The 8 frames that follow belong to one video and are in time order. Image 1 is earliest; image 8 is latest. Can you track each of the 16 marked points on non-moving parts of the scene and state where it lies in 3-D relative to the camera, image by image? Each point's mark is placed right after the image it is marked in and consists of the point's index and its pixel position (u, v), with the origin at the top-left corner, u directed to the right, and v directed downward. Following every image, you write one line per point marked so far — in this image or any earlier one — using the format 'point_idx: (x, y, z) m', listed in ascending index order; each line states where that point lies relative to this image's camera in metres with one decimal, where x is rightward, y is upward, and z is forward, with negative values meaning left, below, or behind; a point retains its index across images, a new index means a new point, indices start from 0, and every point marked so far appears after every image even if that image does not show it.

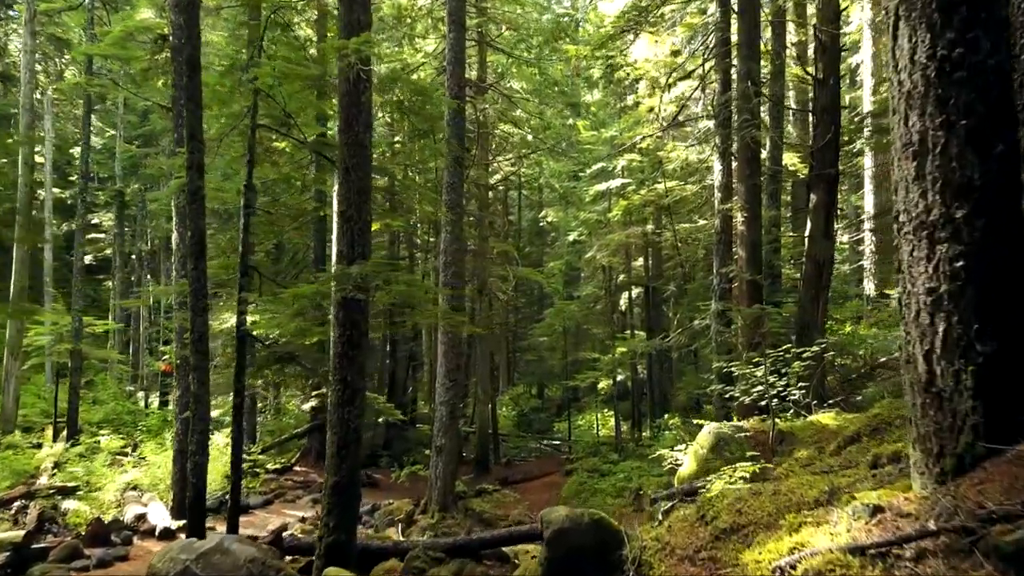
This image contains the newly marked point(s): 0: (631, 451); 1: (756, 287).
0: (+3.0, -4.1, +19.5) m
1: (+3.8, 0.0, +12.3) m
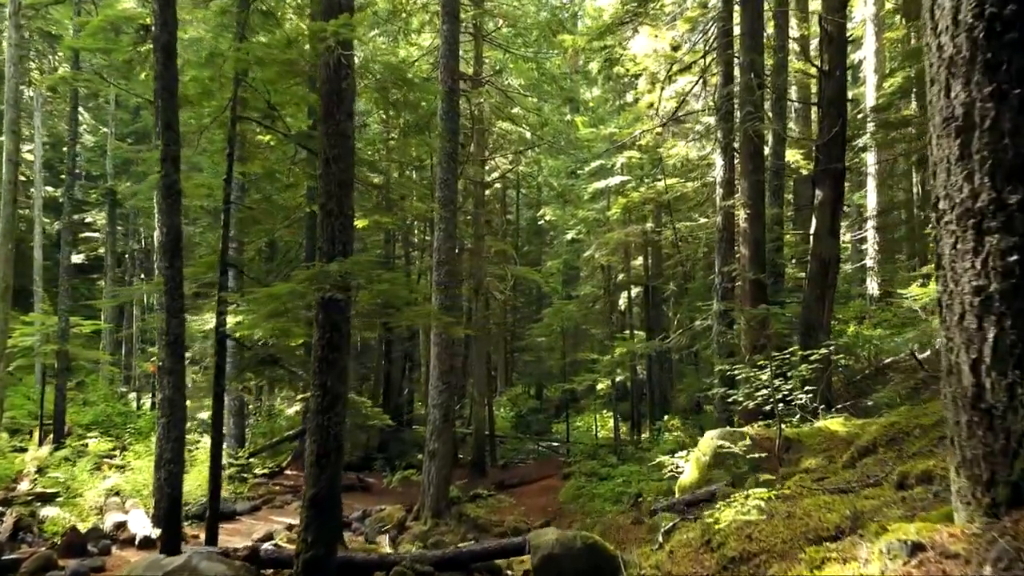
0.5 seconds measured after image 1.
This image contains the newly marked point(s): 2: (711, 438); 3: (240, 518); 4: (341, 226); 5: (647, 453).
0: (+2.9, -4.0, +19.1) m
1: (+3.7, 0.0, +11.8) m
2: (+2.1, -1.6, +8.3) m
3: (-4.5, -3.8, +13.0) m
4: (-1.5, +0.5, +6.9) m
5: (+3.1, -3.8, +18.0) m
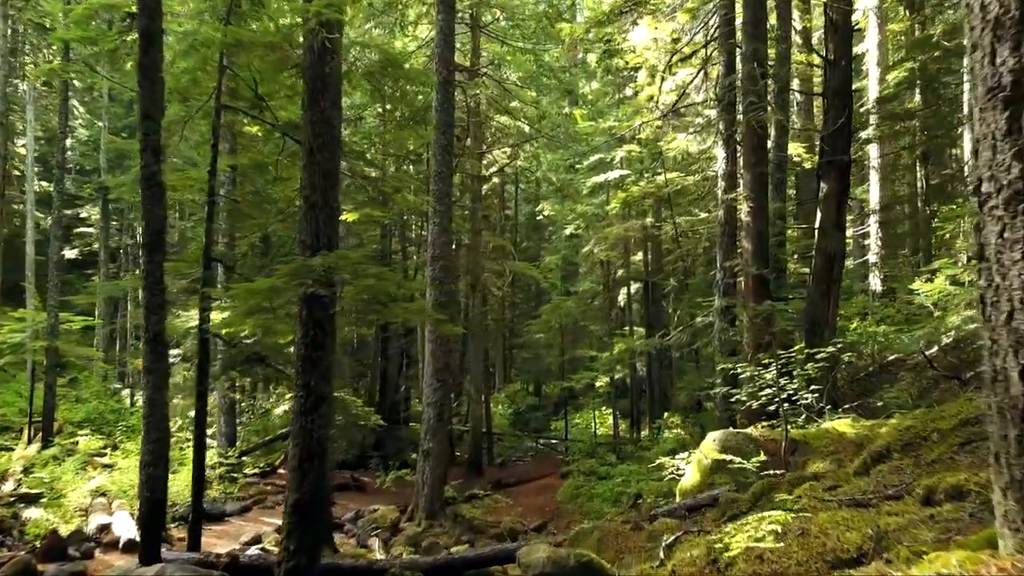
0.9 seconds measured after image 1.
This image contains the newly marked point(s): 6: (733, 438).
0: (+2.8, -3.9, +18.8) m
1: (+3.7, +0.1, +11.5) m
2: (+2.1, -1.6, +8.0) m
3: (-4.6, -3.8, +12.7) m
4: (-1.6, +0.6, +6.5) m
5: (+3.0, -3.7, +17.7) m
6: (+2.2, -1.5, +7.8) m
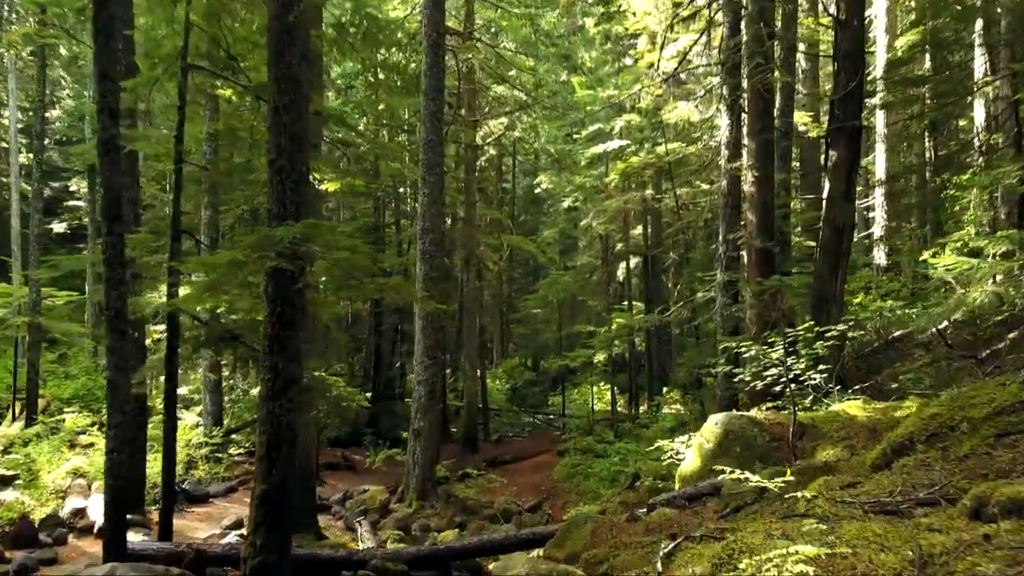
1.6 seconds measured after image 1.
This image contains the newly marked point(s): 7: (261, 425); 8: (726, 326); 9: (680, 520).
0: (+2.7, -3.3, +18.4) m
1: (+3.6, +0.4, +11.0) m
2: (+2.0, -1.3, +7.5) m
3: (-4.7, -3.3, +12.3) m
4: (-1.7, +0.8, +6.0) m
5: (+2.9, -3.1, +17.2) m
6: (+2.1, -1.3, +7.4) m
7: (-1.9, -1.0, +5.8) m
8: (+3.1, -0.6, +11.5) m
9: (+1.3, -1.8, +6.1) m
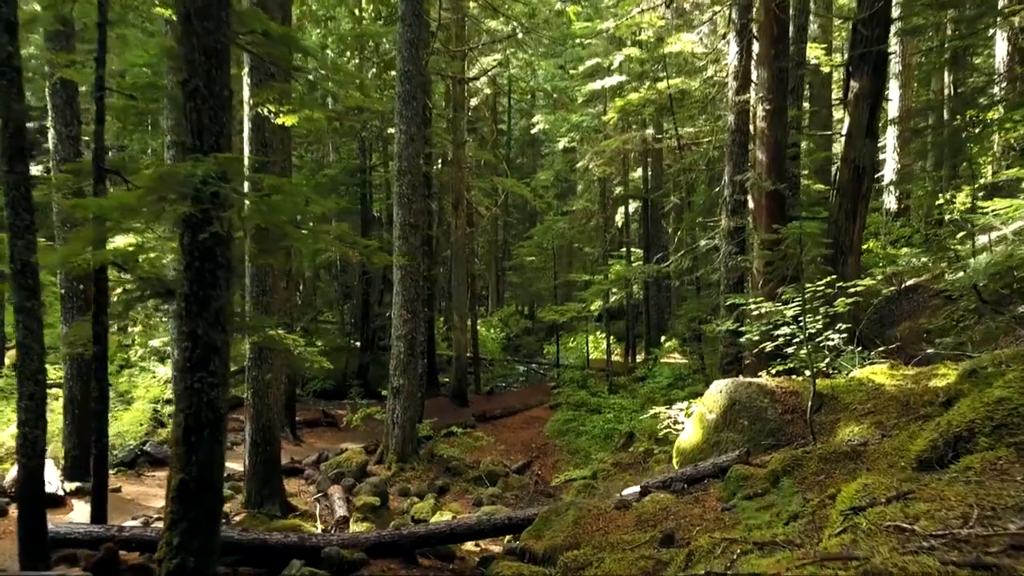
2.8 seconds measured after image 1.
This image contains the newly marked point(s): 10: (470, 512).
0: (+2.5, -2.1, +17.6) m
1: (+3.4, +1.1, +9.9) m
2: (+1.7, -0.9, +6.6) m
3: (-4.9, -2.6, +11.5) m
4: (-1.9, +1.1, +4.9) m
5: (+2.7, -2.0, +16.4) m
6: (+1.9, -0.8, +6.4) m
7: (-2.1, -0.7, +4.9) m
8: (+2.9, +0.2, +10.5) m
9: (+1.1, -1.5, +5.2) m
10: (-0.6, -3.0, +10.7) m
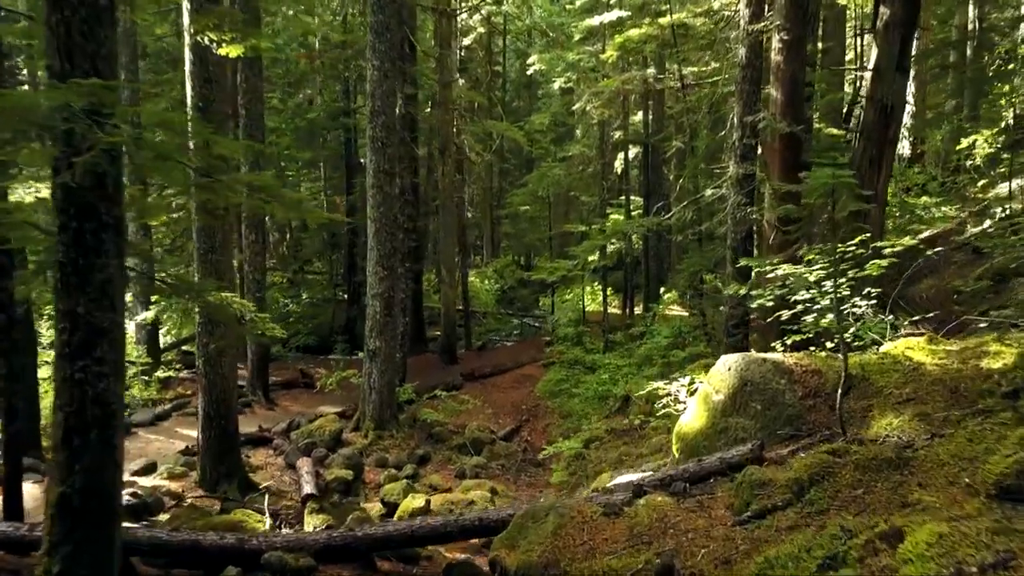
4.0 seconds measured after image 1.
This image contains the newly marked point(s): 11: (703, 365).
0: (+2.3, -1.1, +16.7) m
1: (+3.2, +1.6, +8.8) m
2: (+1.6, -0.6, +5.7) m
3: (-5.1, -2.0, +10.6) m
4: (-2.1, +1.3, +3.8) m
5: (+2.5, -1.1, +15.5) m
6: (+1.7, -0.6, +5.5) m
7: (-2.3, -0.5, +3.9) m
8: (+2.7, +0.7, +9.5) m
9: (+0.9, -1.3, +4.3) m
10: (-0.8, -2.5, +9.8) m
11: (+2.6, -1.1, +10.7) m
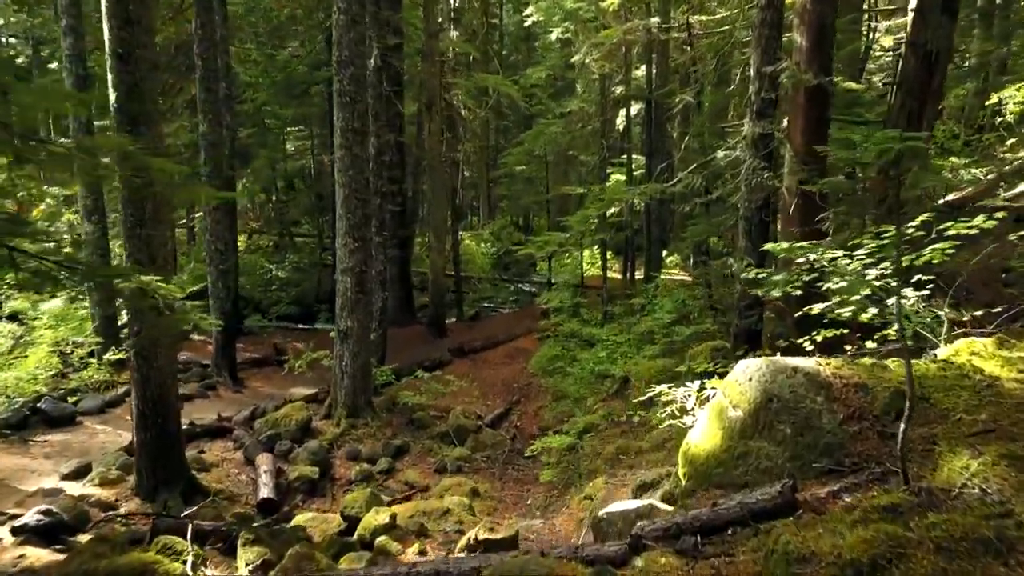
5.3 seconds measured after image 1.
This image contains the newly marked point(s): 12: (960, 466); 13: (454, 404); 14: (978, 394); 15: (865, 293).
0: (+2.1, -0.5, +15.6) m
1: (+3.0, +1.8, +7.6) m
2: (+1.4, -0.5, +4.6) m
3: (-5.3, -1.6, +9.6) m
4: (-2.2, +1.2, +2.6) m
5: (+2.3, -0.5, +14.4) m
6: (+1.5, -0.5, +4.4) m
7: (-2.4, -0.6, +2.8) m
8: (+2.6, +1.0, +8.3) m
9: (+0.7, -1.3, +3.2) m
10: (-0.9, -2.2, +8.8) m
11: (+2.5, -0.7, +9.6) m
12: (+2.0, -0.8, +3.5) m
13: (-0.9, -1.7, +11.7) m
14: (+2.4, -0.5, +4.0) m
15: (+2.2, 0.0, +4.8) m
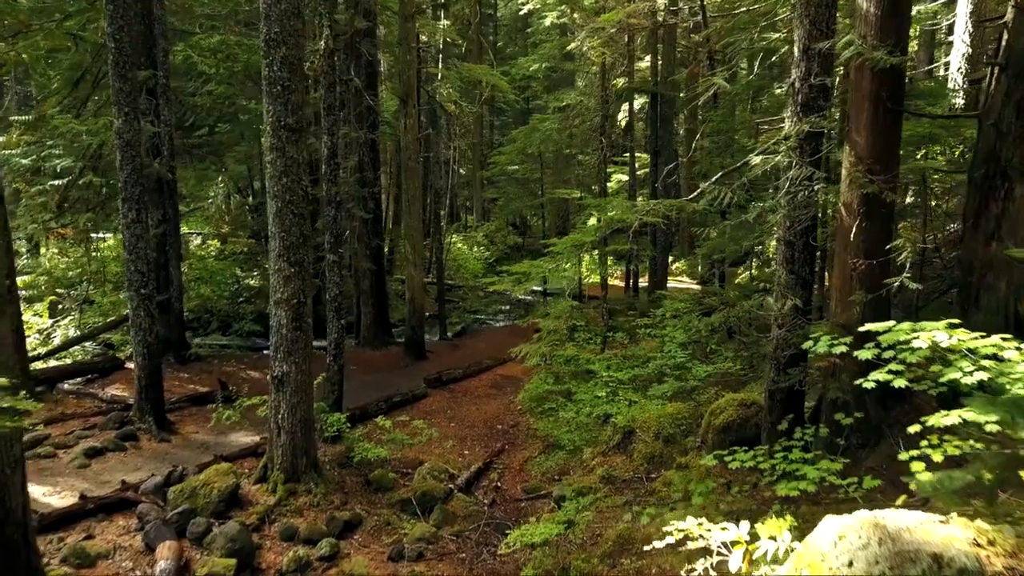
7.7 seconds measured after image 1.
0: (+1.9, -0.8, +13.7) m
1: (+2.8, +1.5, +5.6) m
2: (+1.1, -0.9, +2.6) m
3: (-5.5, -2.0, +7.7) m
4: (-2.5, +0.8, +0.7) m
5: (+2.1, -0.8, +12.5) m
6: (+1.3, -0.9, +2.4) m
7: (-2.7, -1.0, +0.9) m
8: (+2.3, +0.6, +6.3) m
9: (+0.5, -1.7, +1.3) m
10: (-1.2, -2.6, +6.9) m
11: (+2.2, -1.1, +7.7) m
12: (+1.7, -1.2, +1.5) m
13: (-1.1, -2.1, +9.8) m
14: (+2.1, -0.9, +2.1) m
15: (+1.9, -0.4, +2.9) m
